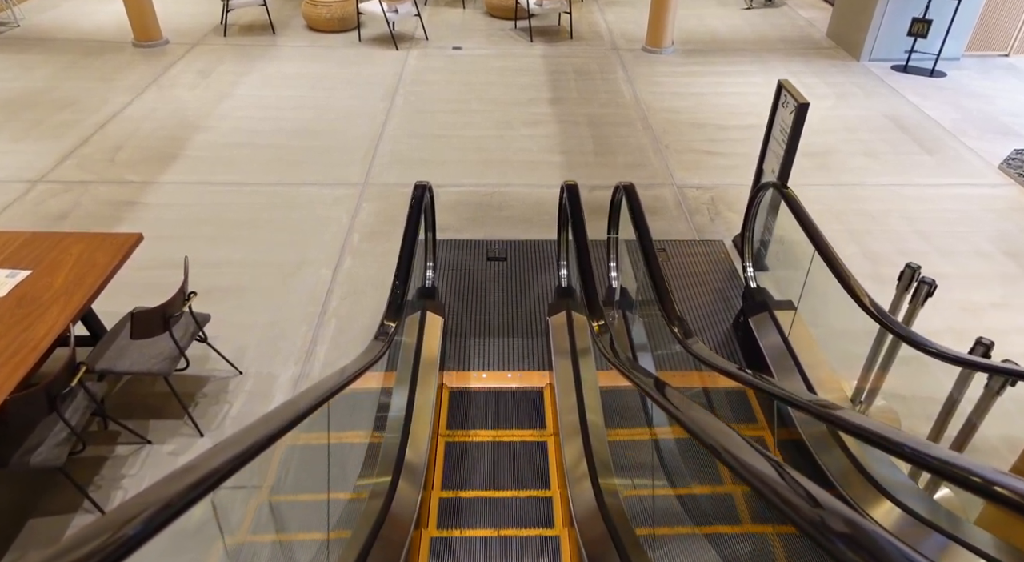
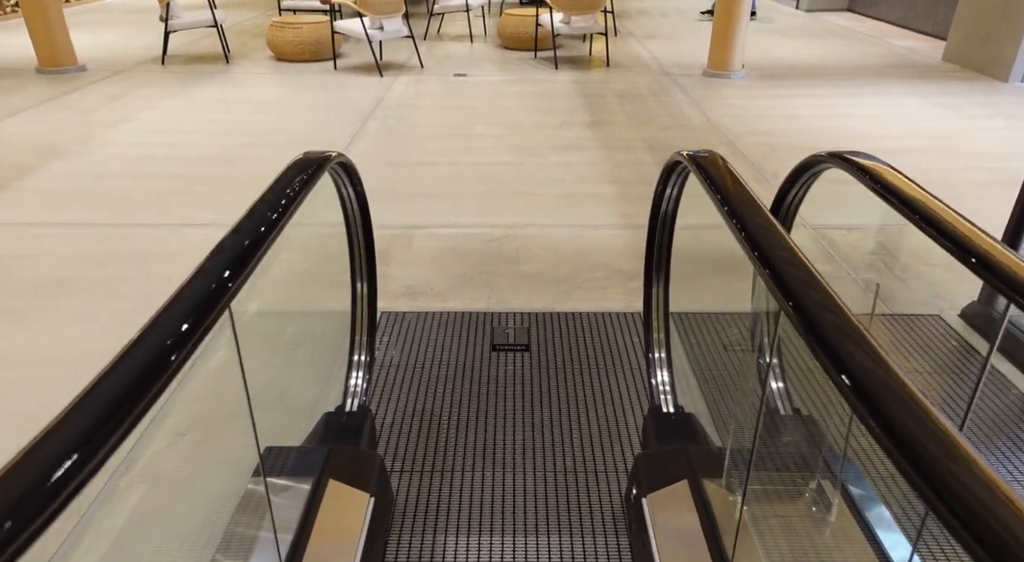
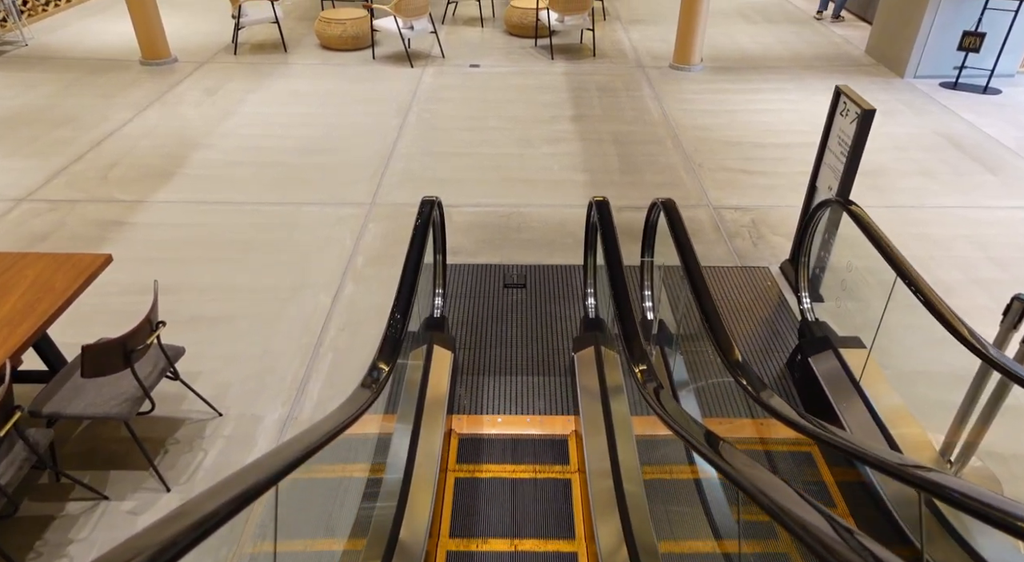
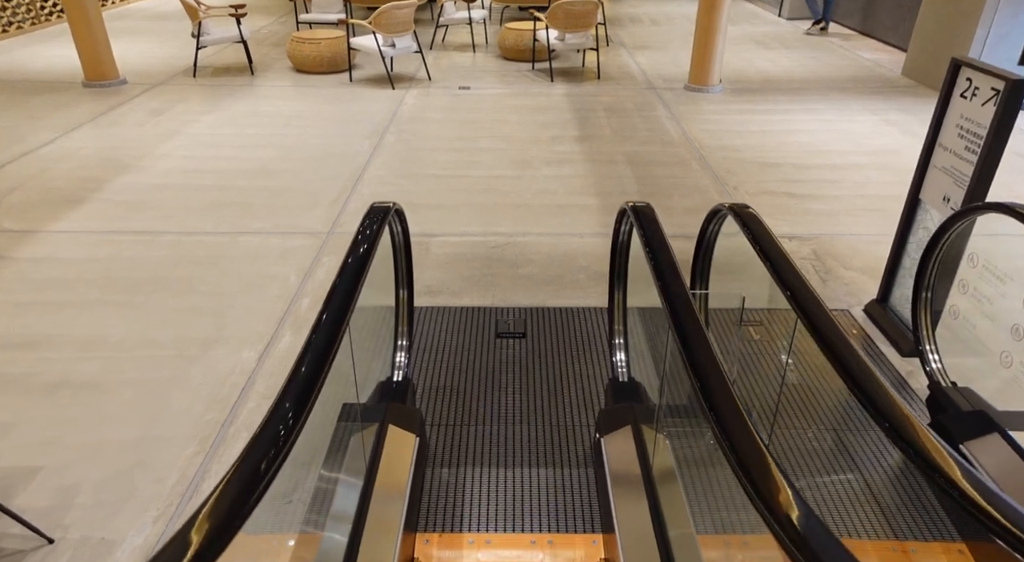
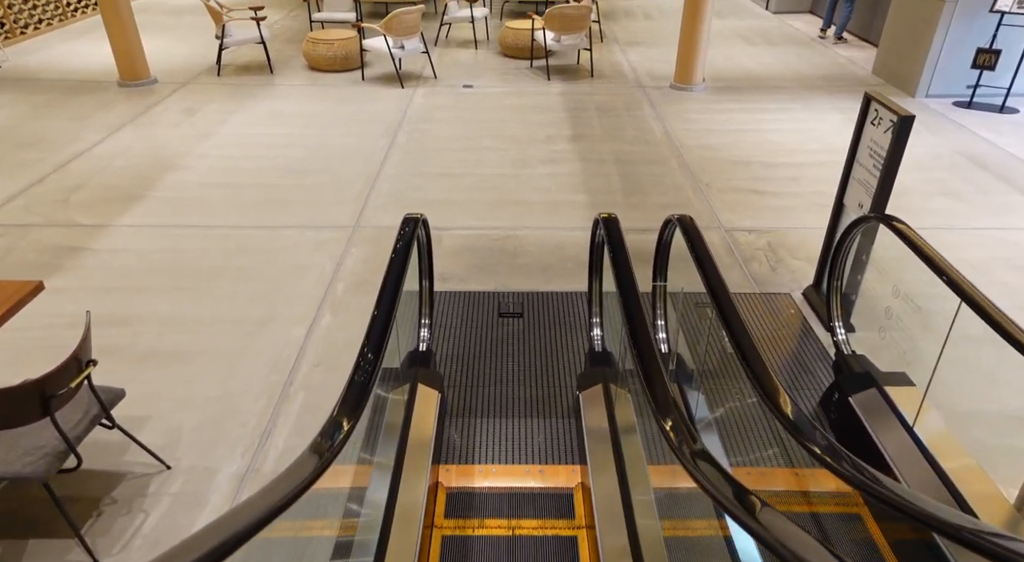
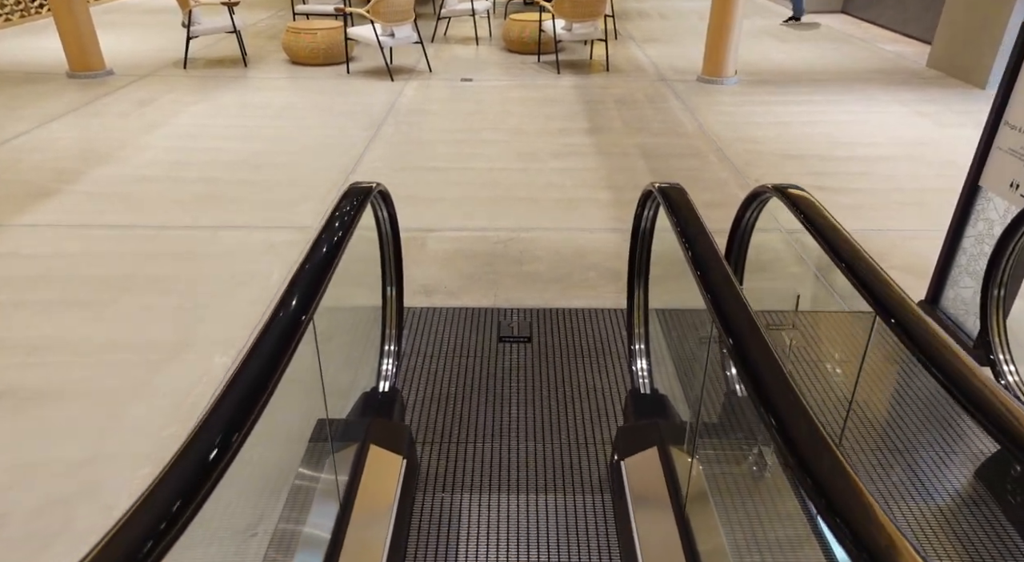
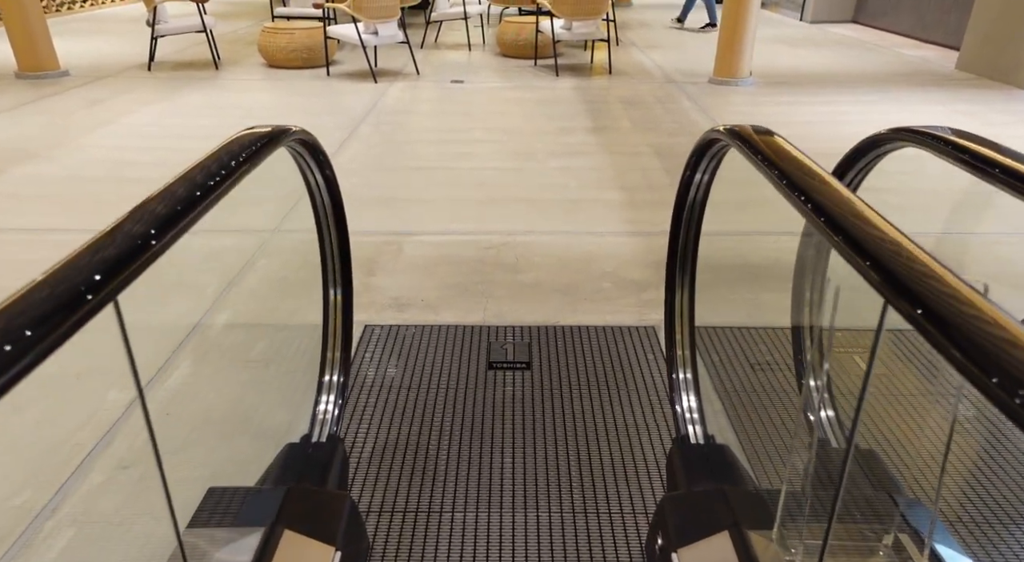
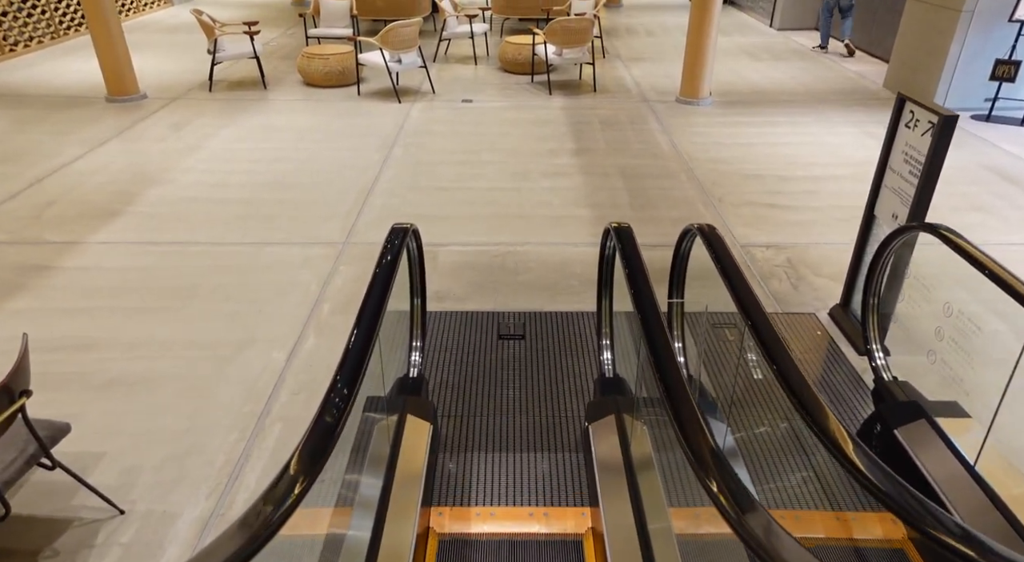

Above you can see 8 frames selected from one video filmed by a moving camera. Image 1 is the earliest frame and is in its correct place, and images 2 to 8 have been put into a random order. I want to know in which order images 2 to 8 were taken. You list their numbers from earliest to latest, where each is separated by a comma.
3, 5, 8, 4, 6, 2, 7
